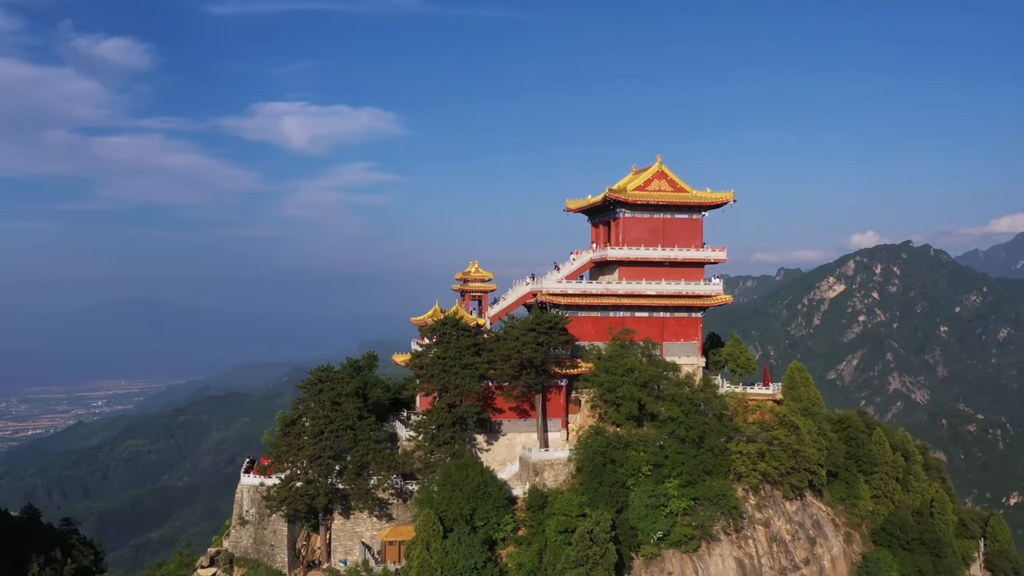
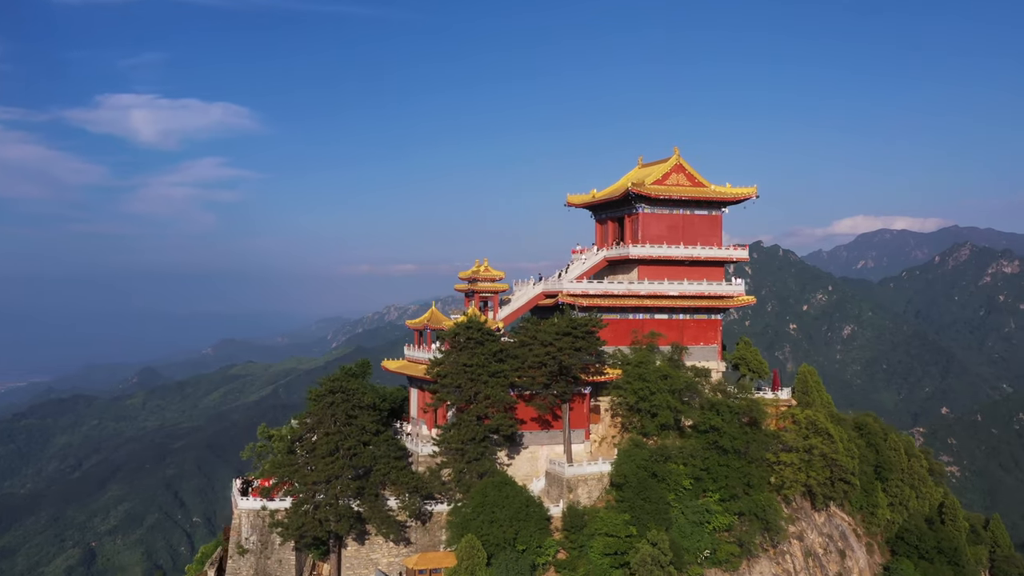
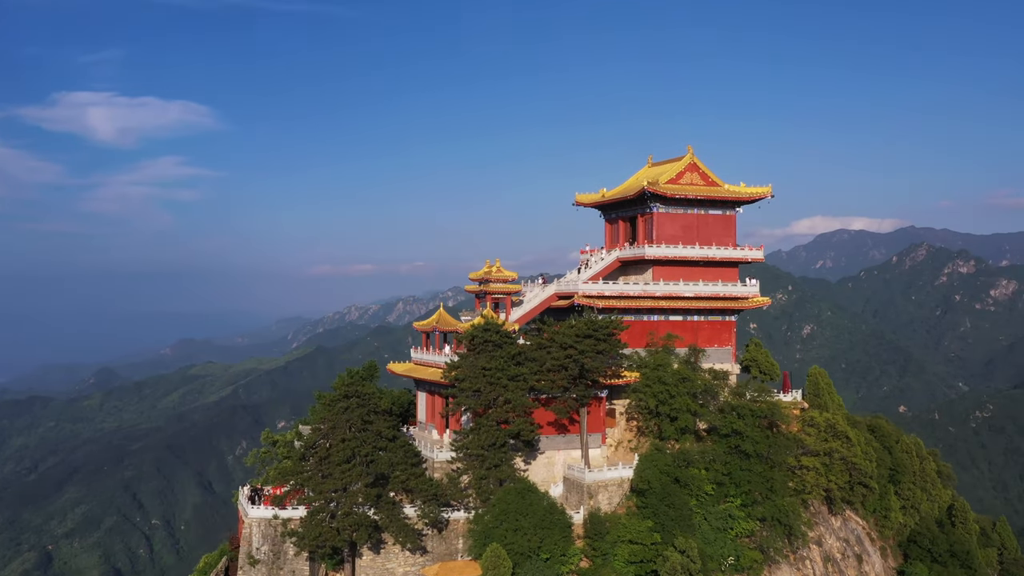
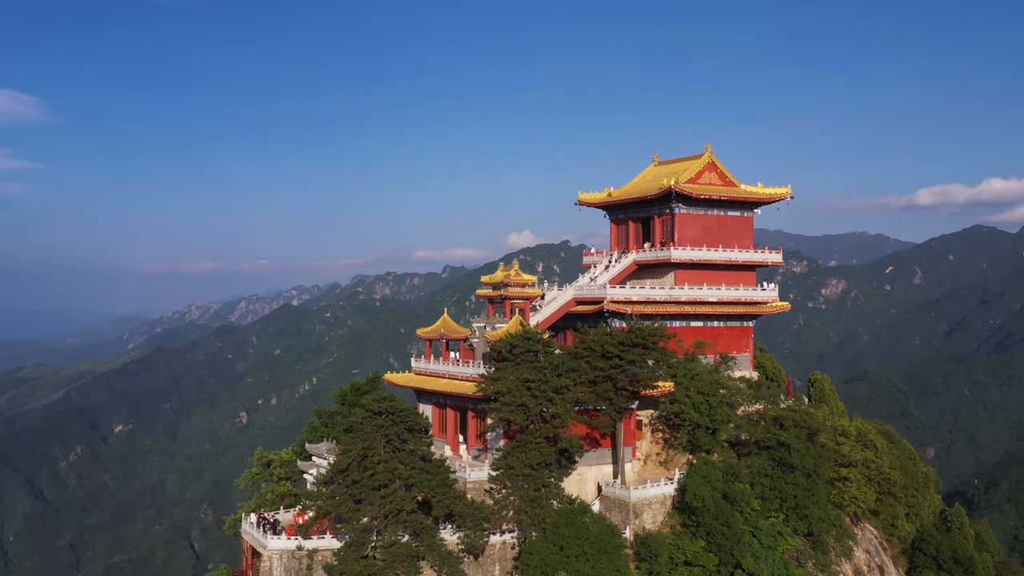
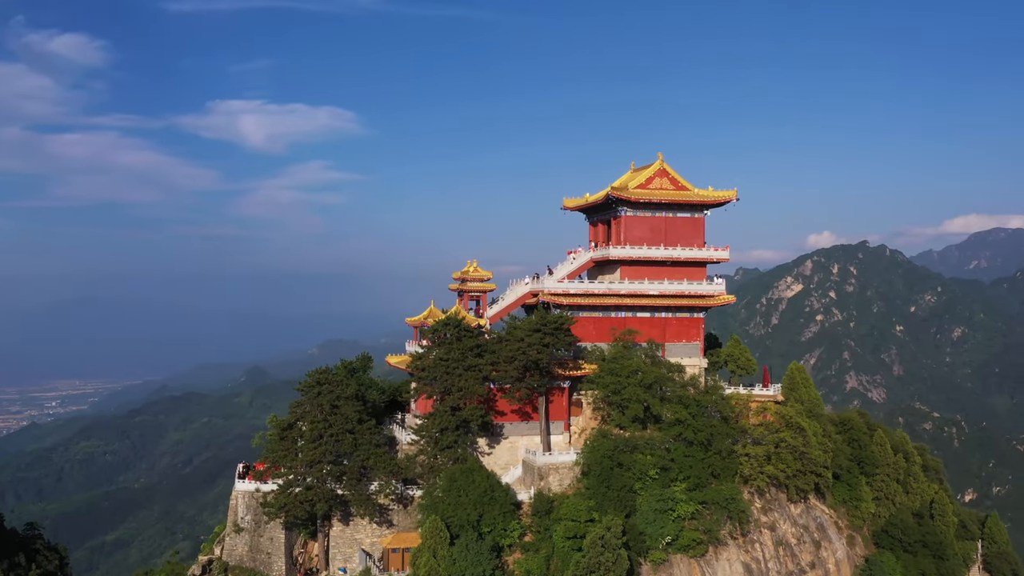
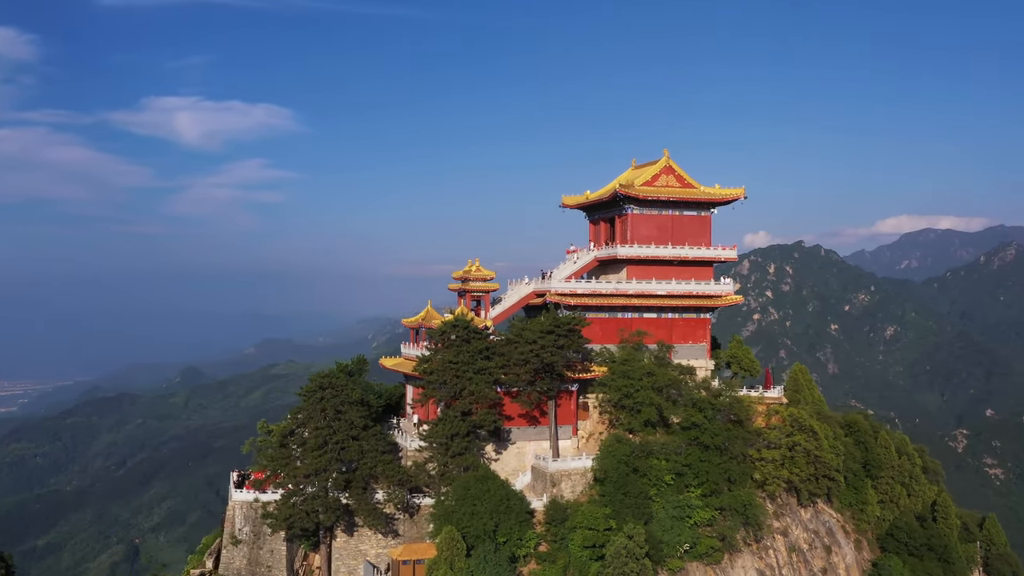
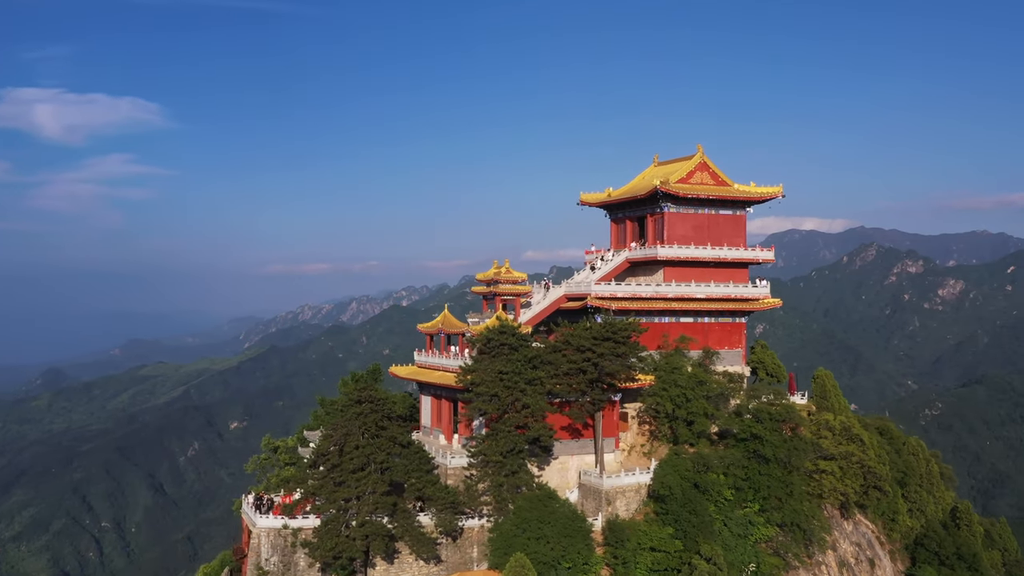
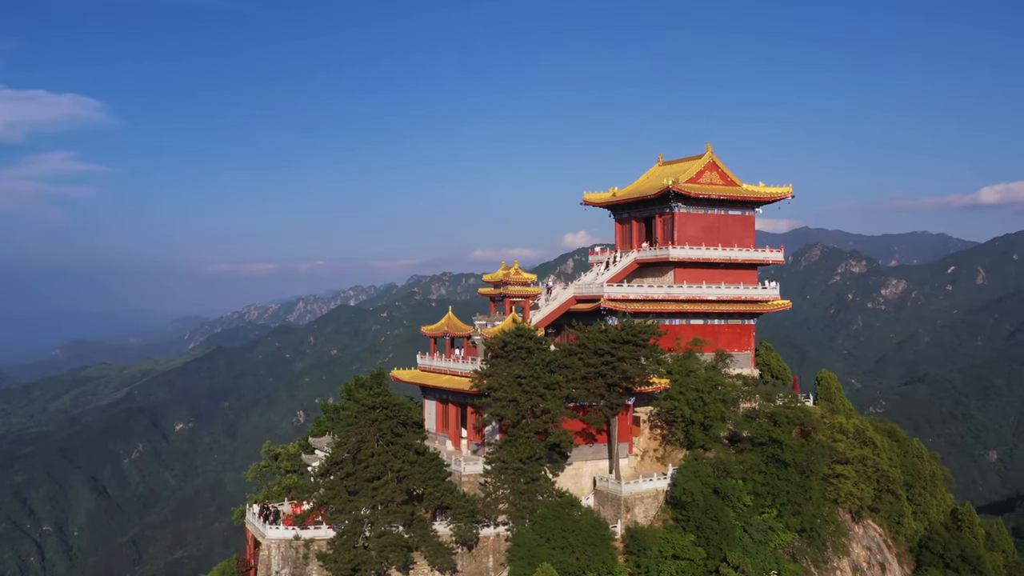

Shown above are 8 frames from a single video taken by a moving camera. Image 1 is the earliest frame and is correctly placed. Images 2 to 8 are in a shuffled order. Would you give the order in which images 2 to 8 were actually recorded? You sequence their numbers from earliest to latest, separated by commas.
5, 6, 2, 3, 7, 8, 4
